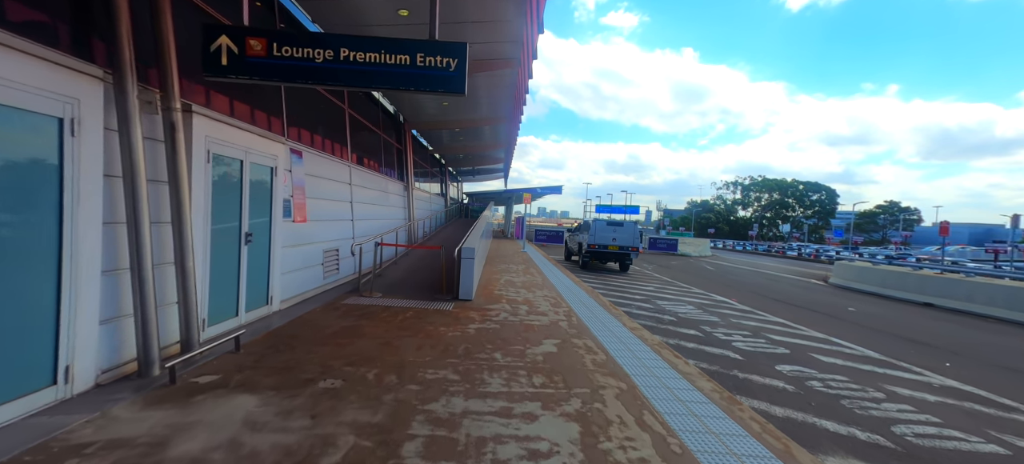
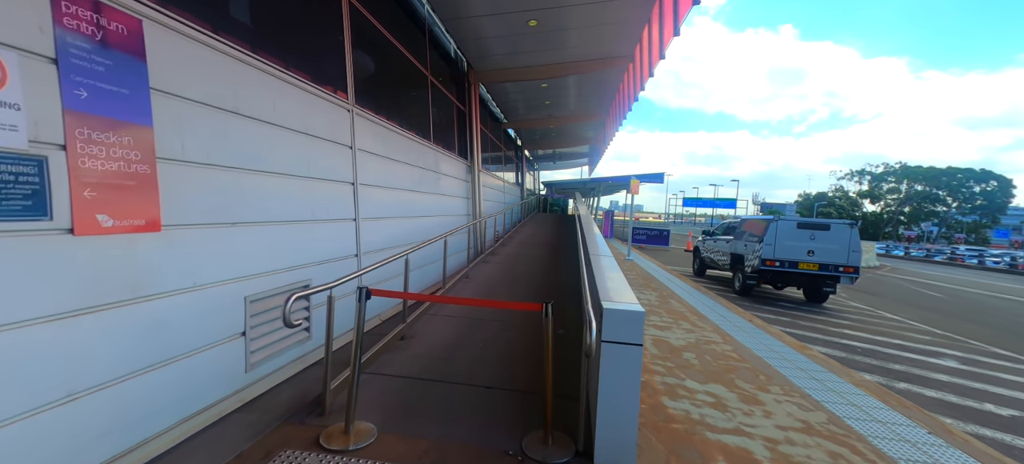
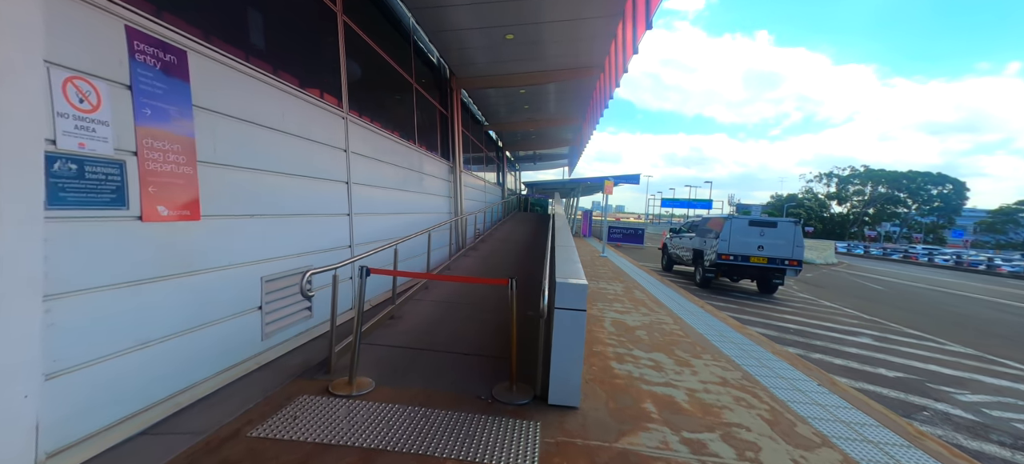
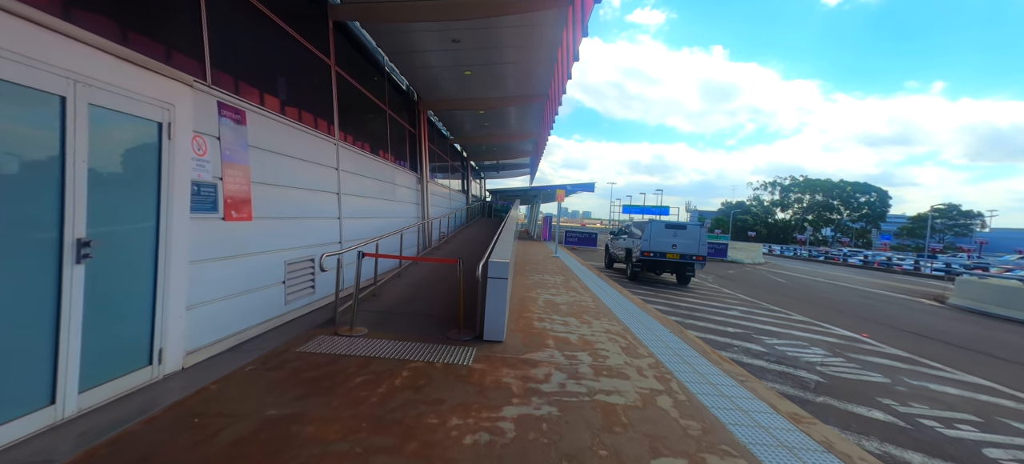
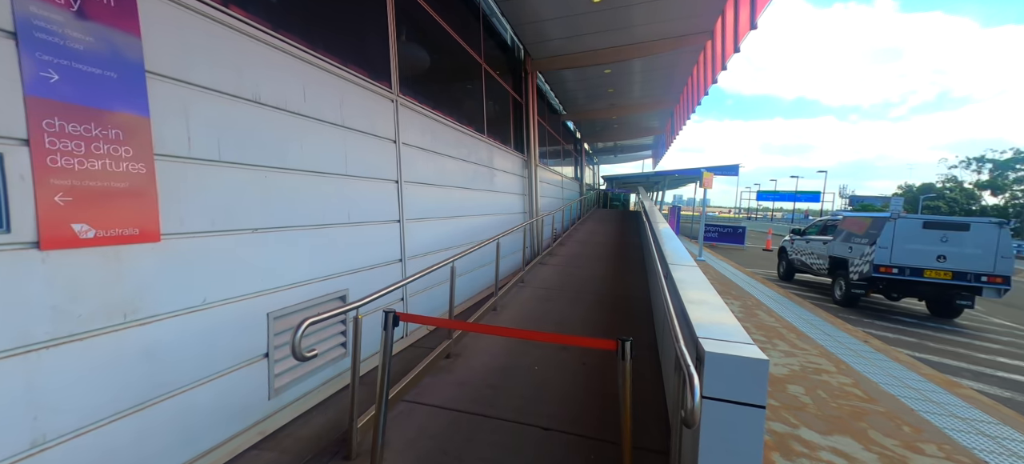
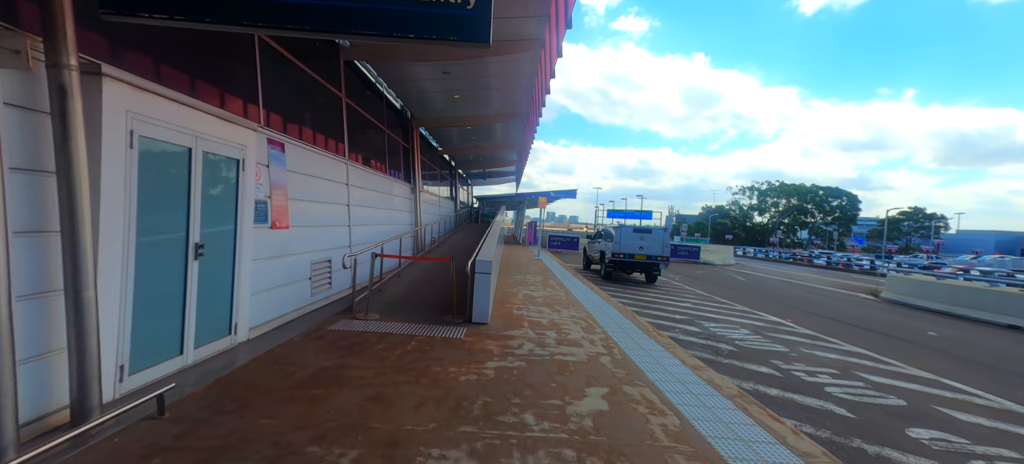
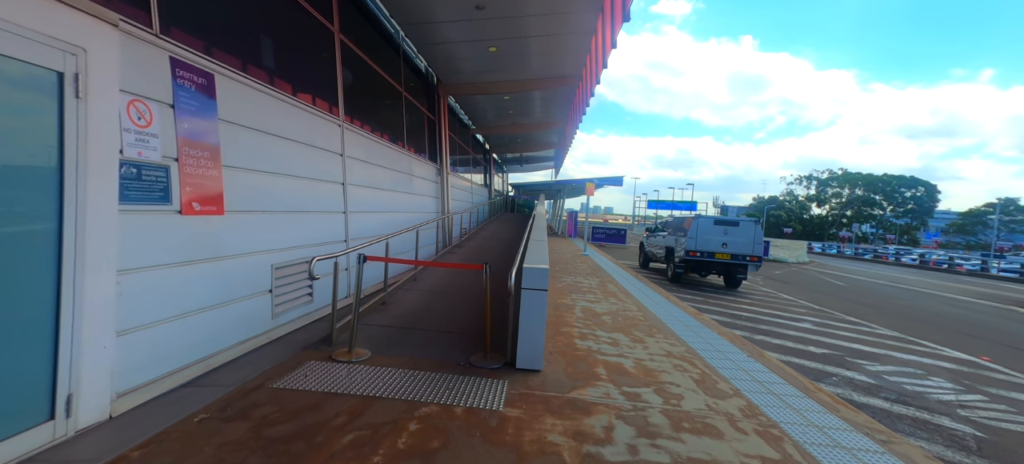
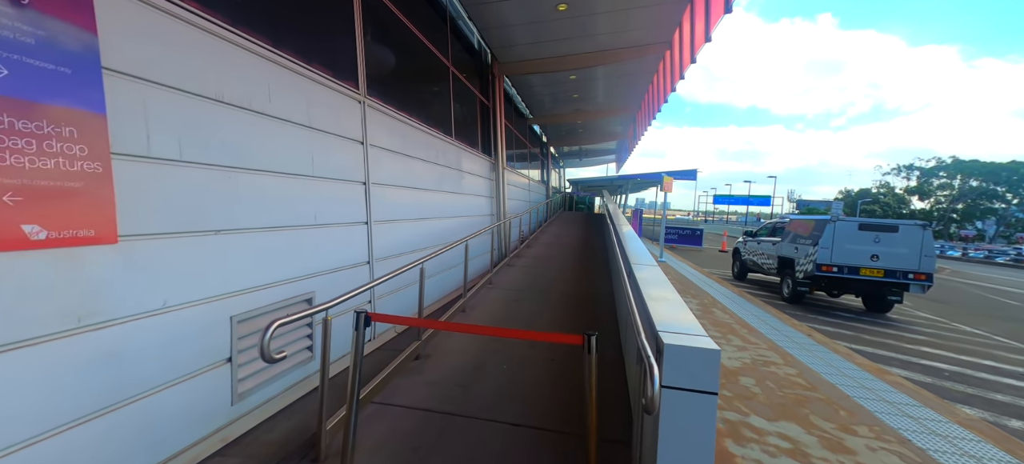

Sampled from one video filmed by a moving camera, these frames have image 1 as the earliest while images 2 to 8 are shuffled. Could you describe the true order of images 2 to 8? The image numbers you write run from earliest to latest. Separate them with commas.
6, 4, 7, 3, 2, 8, 5
